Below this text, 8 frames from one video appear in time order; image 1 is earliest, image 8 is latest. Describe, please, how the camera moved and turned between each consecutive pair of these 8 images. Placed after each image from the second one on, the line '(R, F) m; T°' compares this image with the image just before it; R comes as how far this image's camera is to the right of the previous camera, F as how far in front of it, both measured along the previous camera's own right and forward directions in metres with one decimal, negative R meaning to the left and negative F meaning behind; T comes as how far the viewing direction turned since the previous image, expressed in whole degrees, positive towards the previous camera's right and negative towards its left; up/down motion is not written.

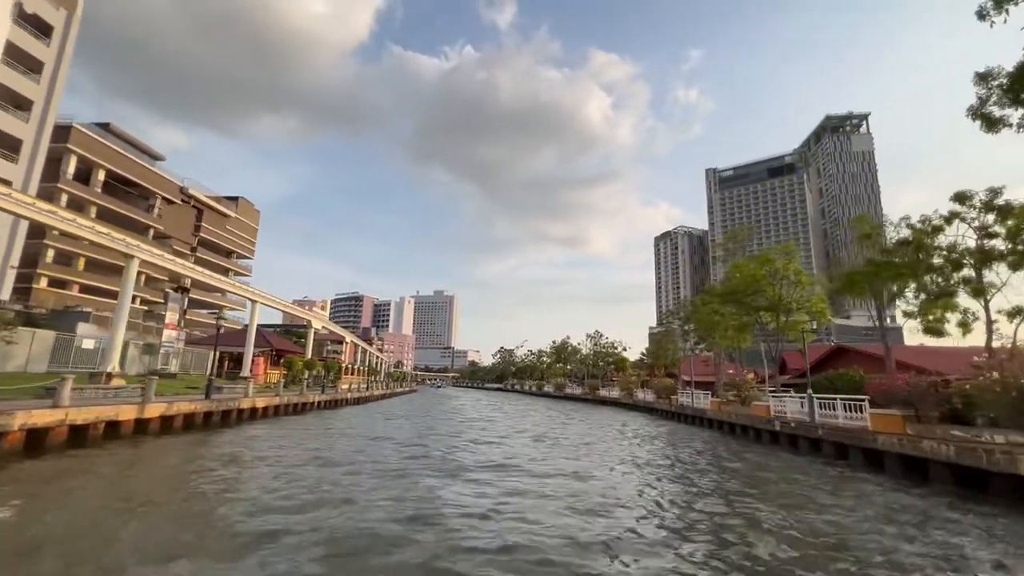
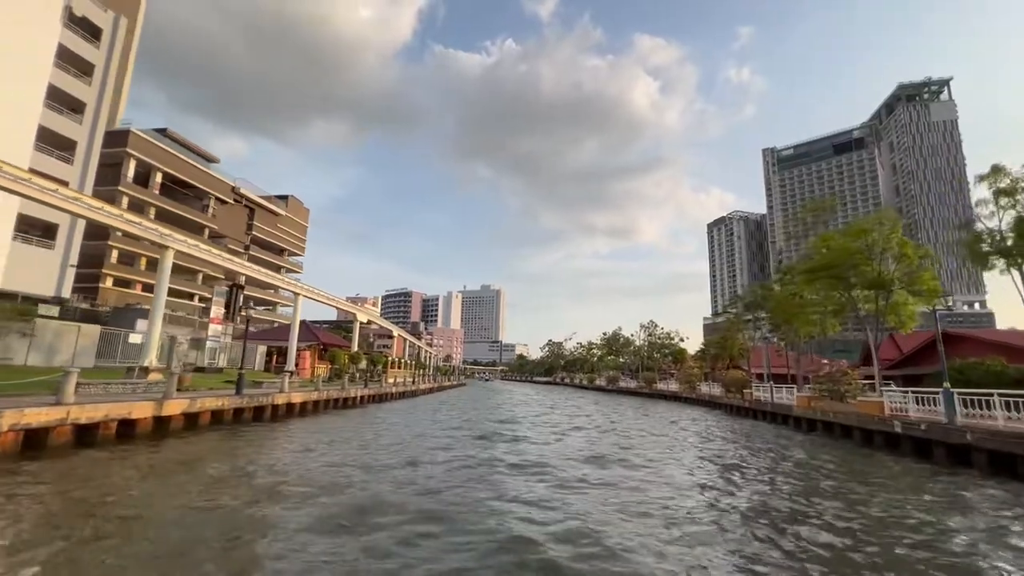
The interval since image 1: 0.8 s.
(-0.2, +2.1) m; -6°
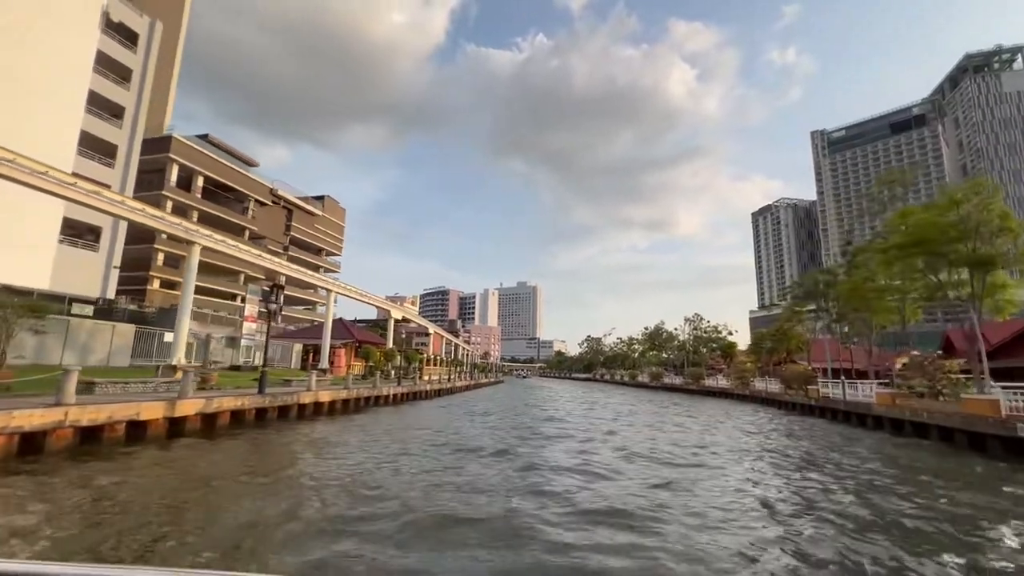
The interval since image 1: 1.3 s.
(0.0, +1.5) m; -4°
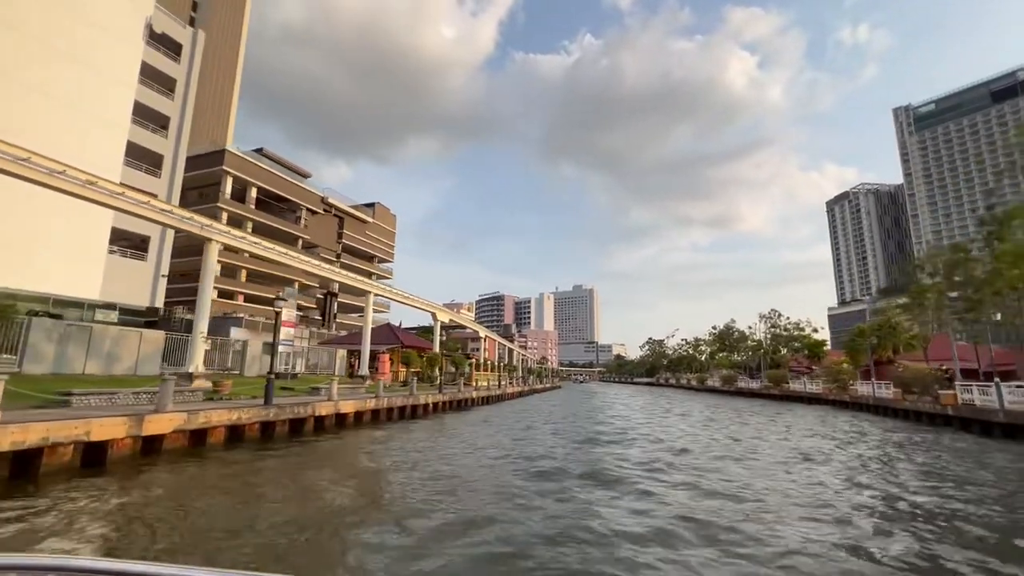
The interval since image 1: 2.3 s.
(+0.3, +2.9) m; -7°
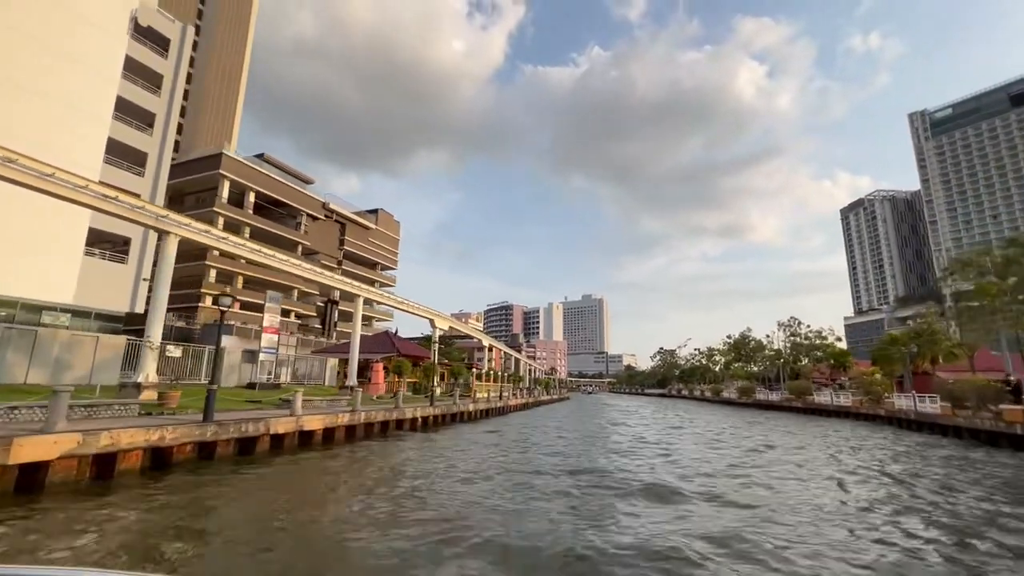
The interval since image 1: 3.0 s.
(+0.5, +2.2) m; -1°
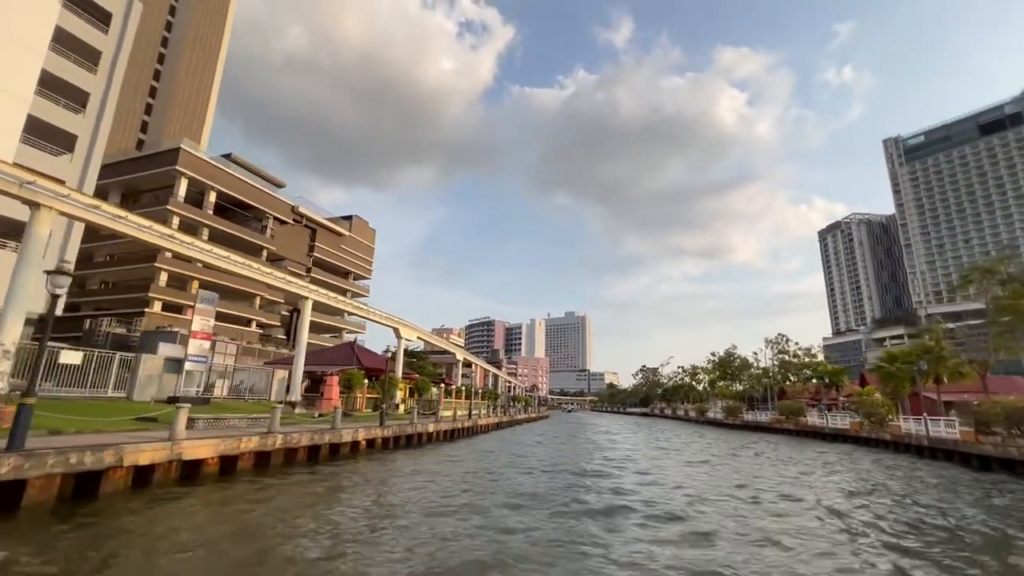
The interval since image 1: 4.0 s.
(+0.7, +2.8) m; +2°
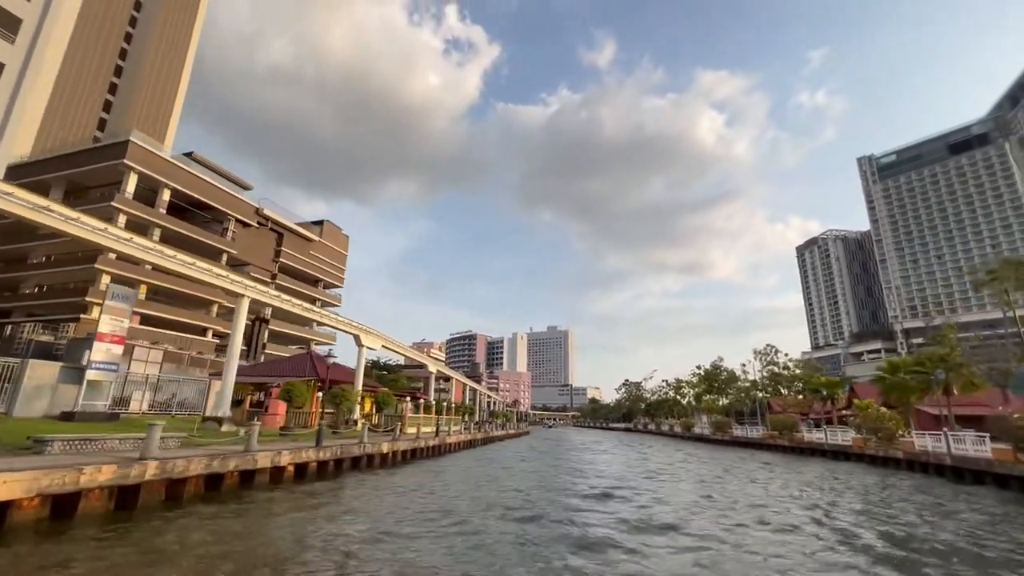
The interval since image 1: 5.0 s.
(+0.5, +2.8) m; +2°
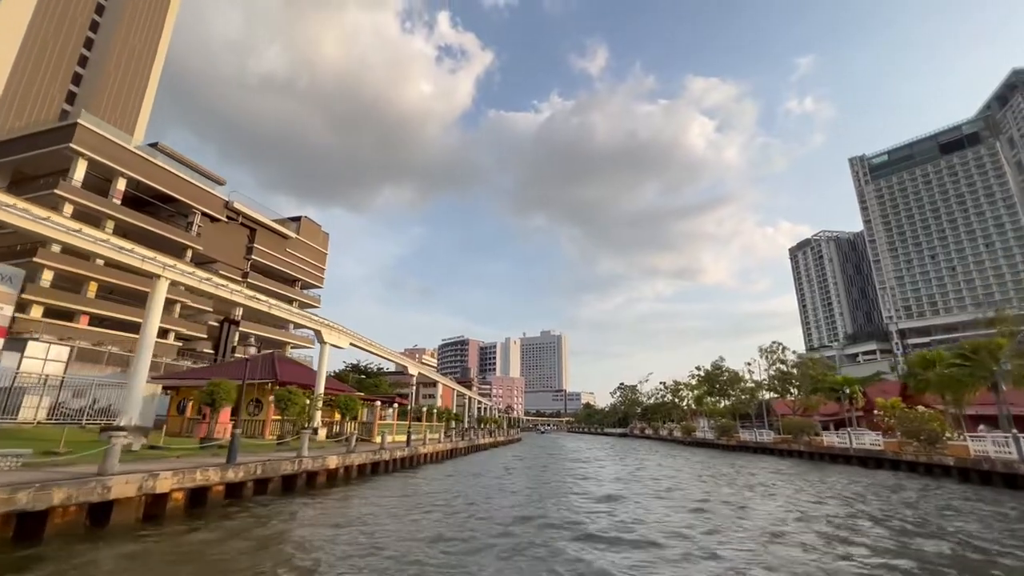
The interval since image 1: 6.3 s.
(+0.5, +3.4) m; +1°
